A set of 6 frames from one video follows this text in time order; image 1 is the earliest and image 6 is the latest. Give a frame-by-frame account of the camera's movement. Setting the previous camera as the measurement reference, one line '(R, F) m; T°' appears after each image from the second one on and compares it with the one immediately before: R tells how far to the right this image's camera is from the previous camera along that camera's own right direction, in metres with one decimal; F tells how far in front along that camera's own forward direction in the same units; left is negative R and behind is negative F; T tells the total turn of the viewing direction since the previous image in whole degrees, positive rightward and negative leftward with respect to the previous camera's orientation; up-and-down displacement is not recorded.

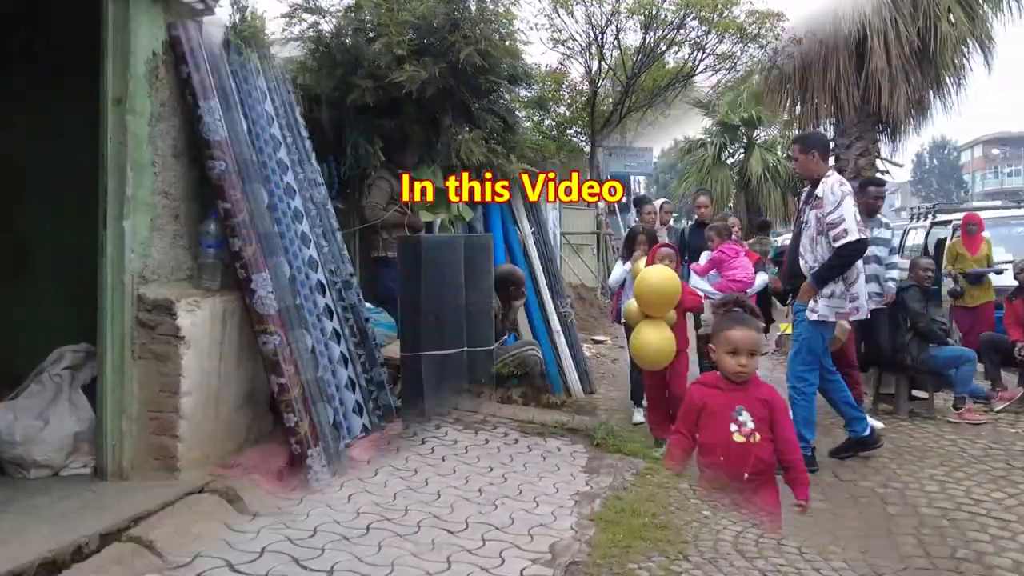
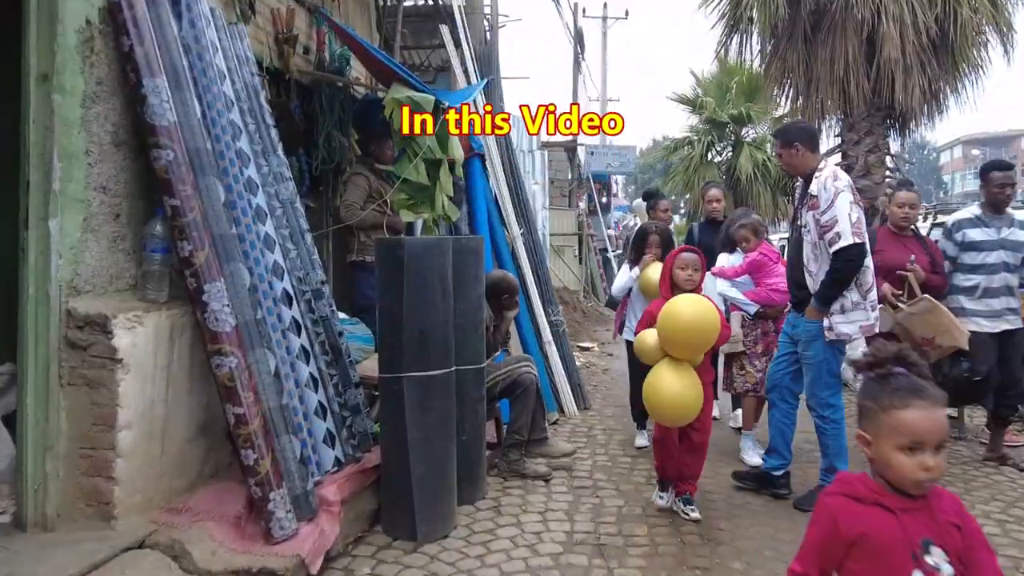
(-0.1, +0.7) m; +1°
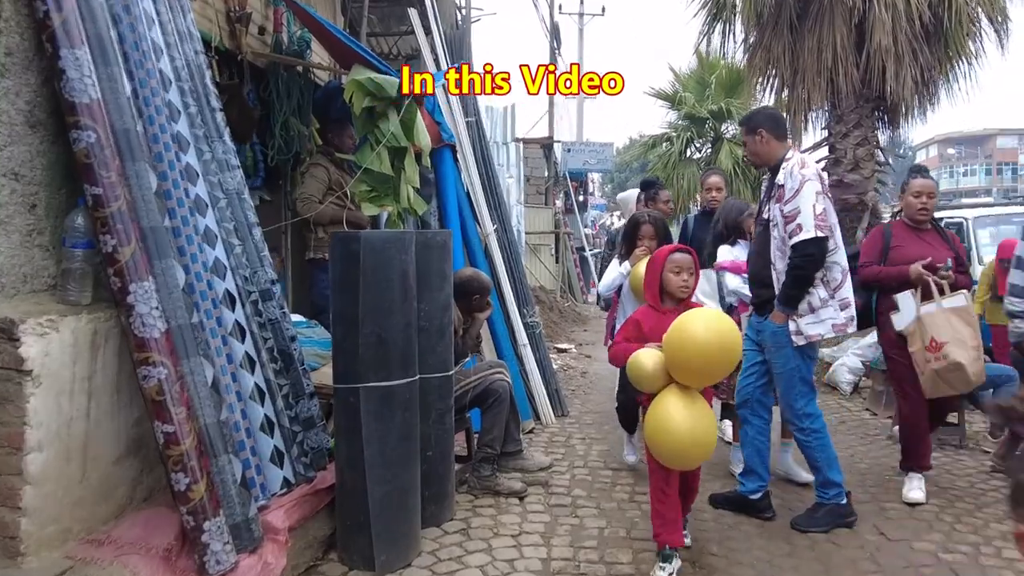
(0.0, +0.5) m; +1°
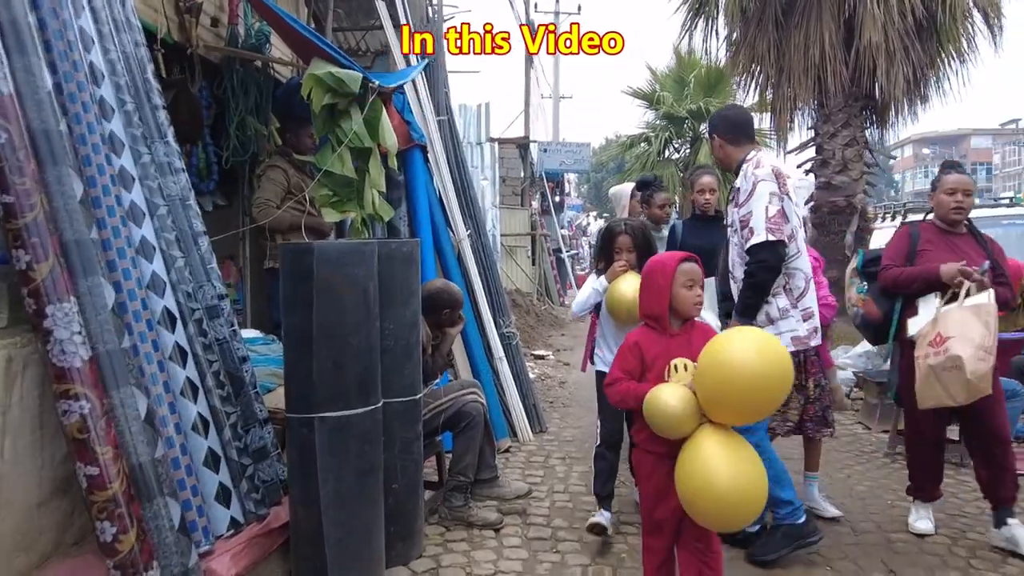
(0.0, +0.4) m; +1°
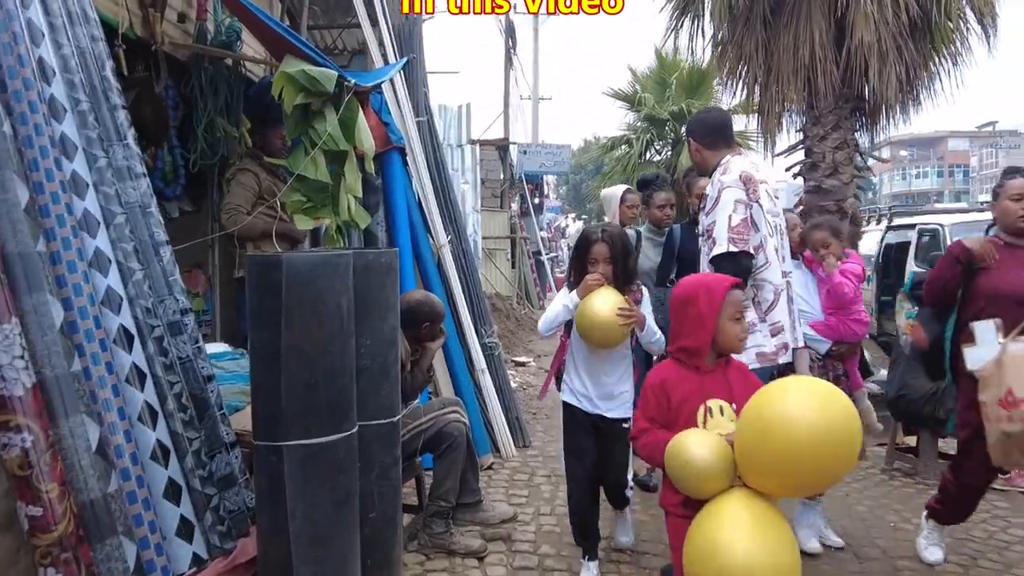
(0.0, +0.3) m; +1°
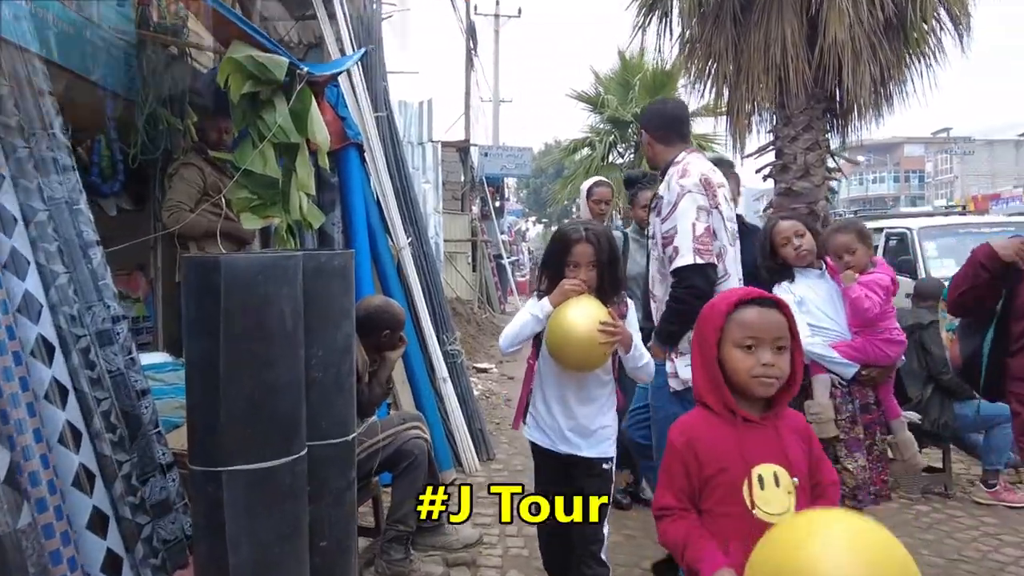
(0.0, +0.3) m; +2°
